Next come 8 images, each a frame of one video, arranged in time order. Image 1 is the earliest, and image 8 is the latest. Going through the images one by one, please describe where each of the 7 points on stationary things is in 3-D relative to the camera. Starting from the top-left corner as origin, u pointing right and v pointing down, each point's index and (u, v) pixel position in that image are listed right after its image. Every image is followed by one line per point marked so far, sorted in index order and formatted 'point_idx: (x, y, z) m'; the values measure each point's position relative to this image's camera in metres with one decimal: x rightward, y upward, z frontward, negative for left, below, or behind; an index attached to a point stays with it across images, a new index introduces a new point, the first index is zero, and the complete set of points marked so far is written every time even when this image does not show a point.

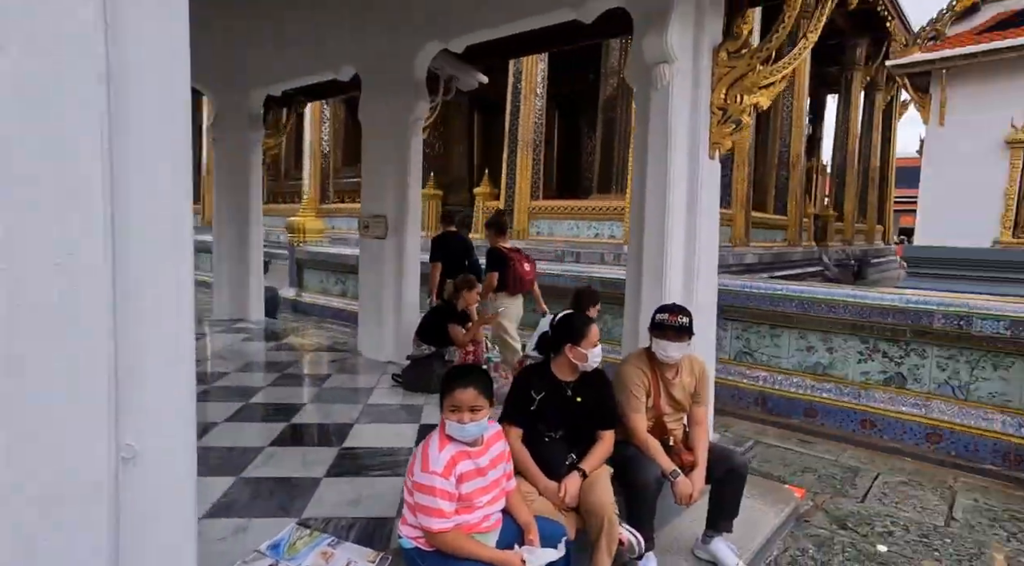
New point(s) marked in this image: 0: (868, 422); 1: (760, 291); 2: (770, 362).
0: (+1.8, -0.7, +3.2) m
1: (+1.4, 0.0, +3.6) m
2: (+1.5, -0.5, +3.6) m
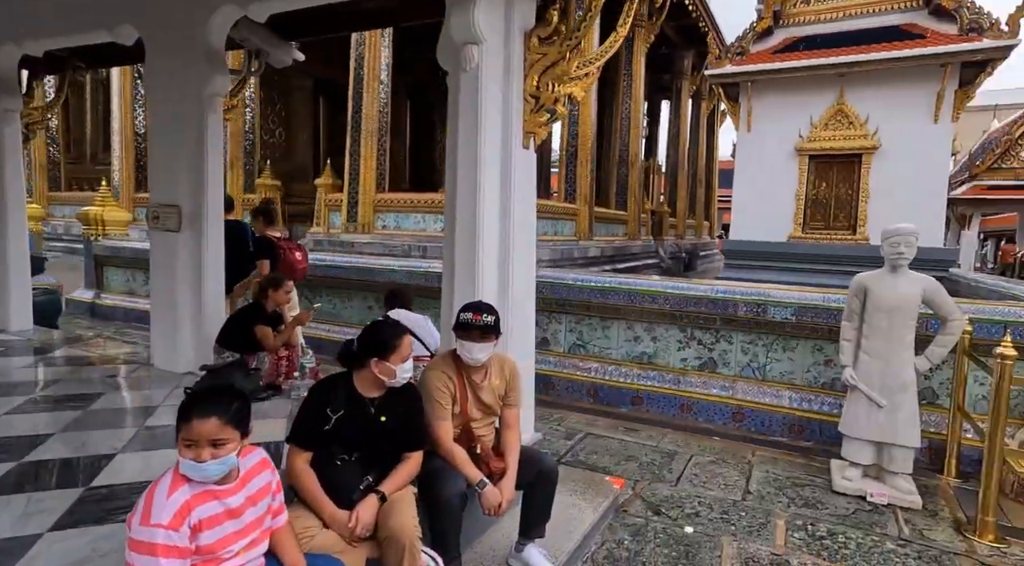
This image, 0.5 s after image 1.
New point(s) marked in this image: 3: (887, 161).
0: (+0.9, -0.7, +3.4) m
1: (+0.4, 0.0, +3.6) m
2: (+0.5, -0.4, +3.7) m
3: (+3.9, +1.3, +6.4) m
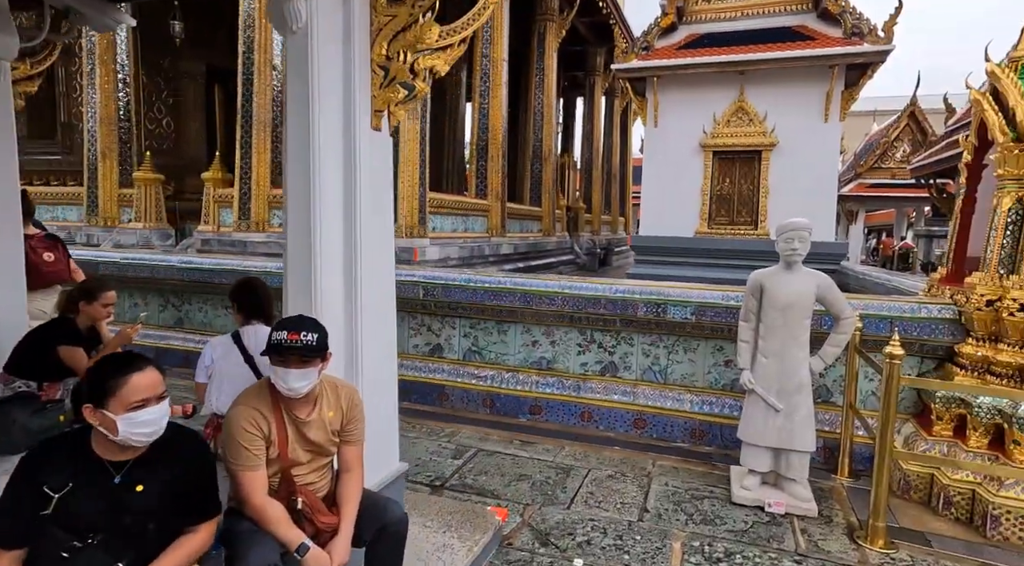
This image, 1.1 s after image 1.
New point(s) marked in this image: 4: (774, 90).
0: (+0.4, -0.7, +3.2) m
1: (-0.2, 0.0, +3.4) m
2: (-0.1, -0.4, +3.4) m
3: (+2.9, +1.3, +6.5) m
4: (+2.8, +2.0, +6.5) m
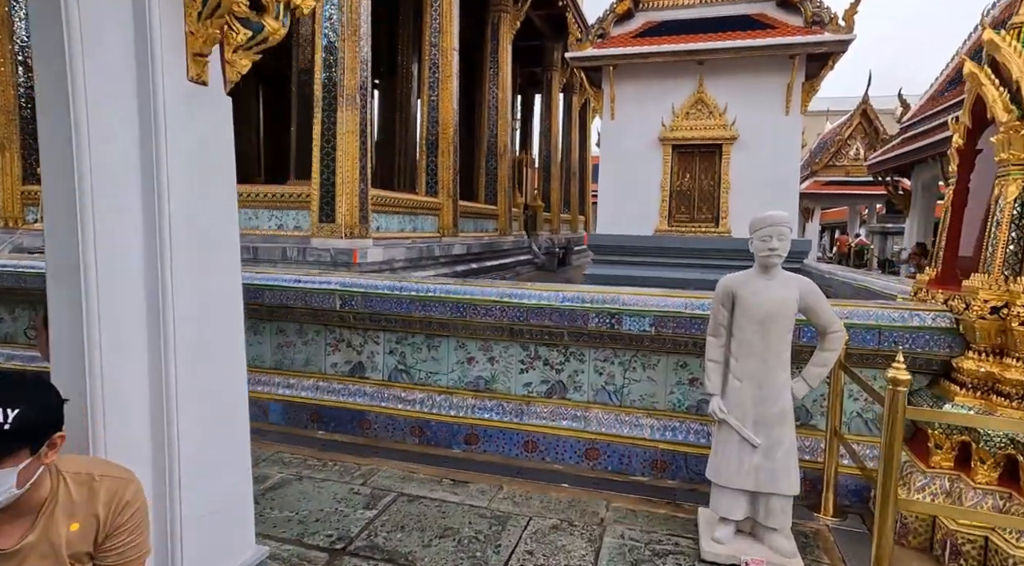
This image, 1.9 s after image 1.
0: (+0.1, -0.7, +2.7) m
1: (-0.5, 0.0, +2.9) m
2: (-0.4, -0.5, +2.9) m
3: (+2.3, +1.3, +6.2) m
4: (+2.2, +2.0, +6.2) m
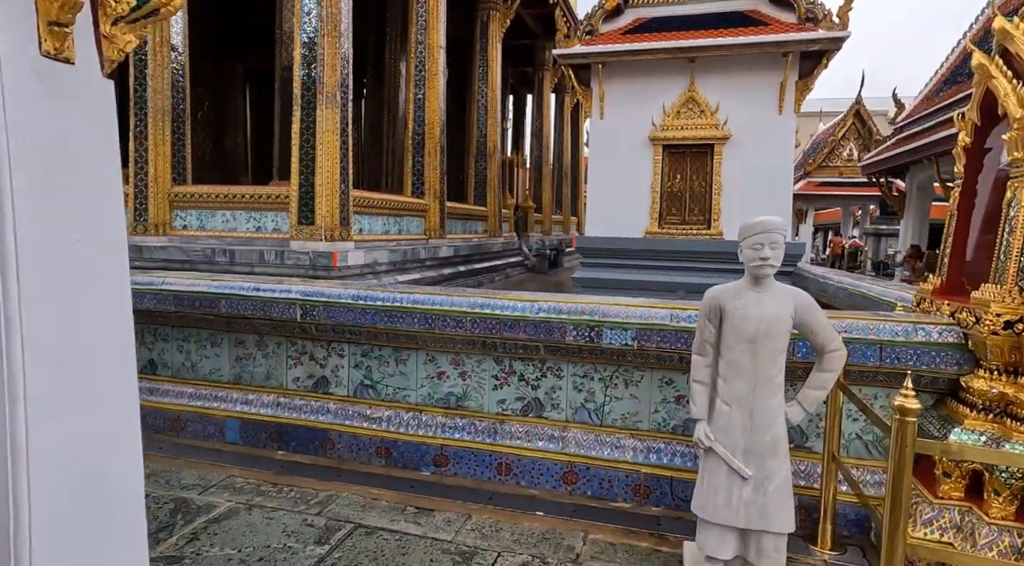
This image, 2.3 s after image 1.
0: (0.0, -0.7, +2.5) m
1: (-0.6, -0.1, +2.7) m
2: (-0.5, -0.5, +2.7) m
3: (+2.2, +1.3, +6.0) m
4: (+2.1, +2.0, +6.0) m
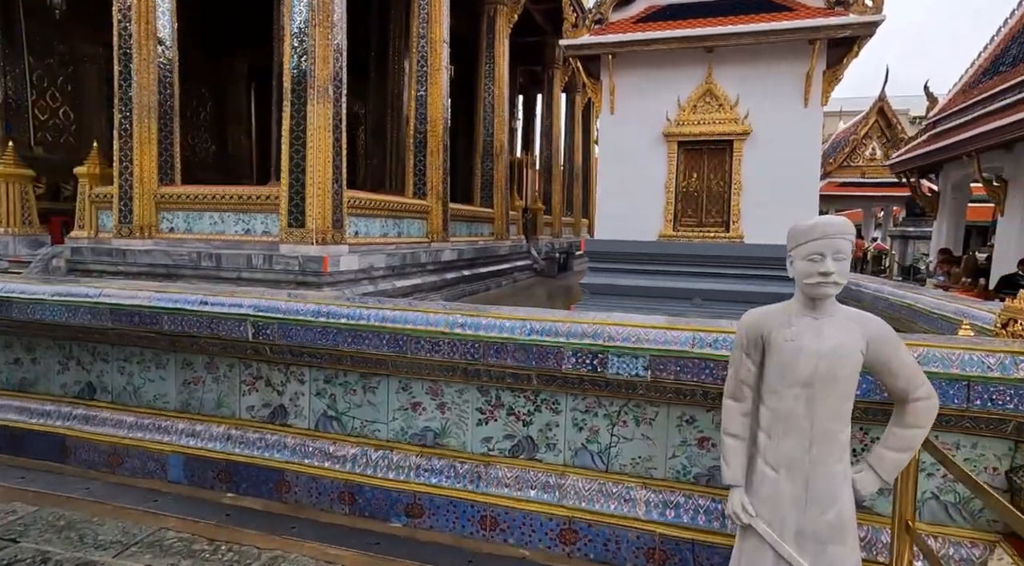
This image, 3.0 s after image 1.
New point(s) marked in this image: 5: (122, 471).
0: (-0.1, -0.8, +2.1) m
1: (-0.6, -0.1, +2.2) m
2: (-0.6, -0.6, +2.3) m
3: (+2.2, +1.2, +5.6) m
4: (+2.1, +1.9, +5.5) m
5: (-1.6, -0.8, +2.6) m
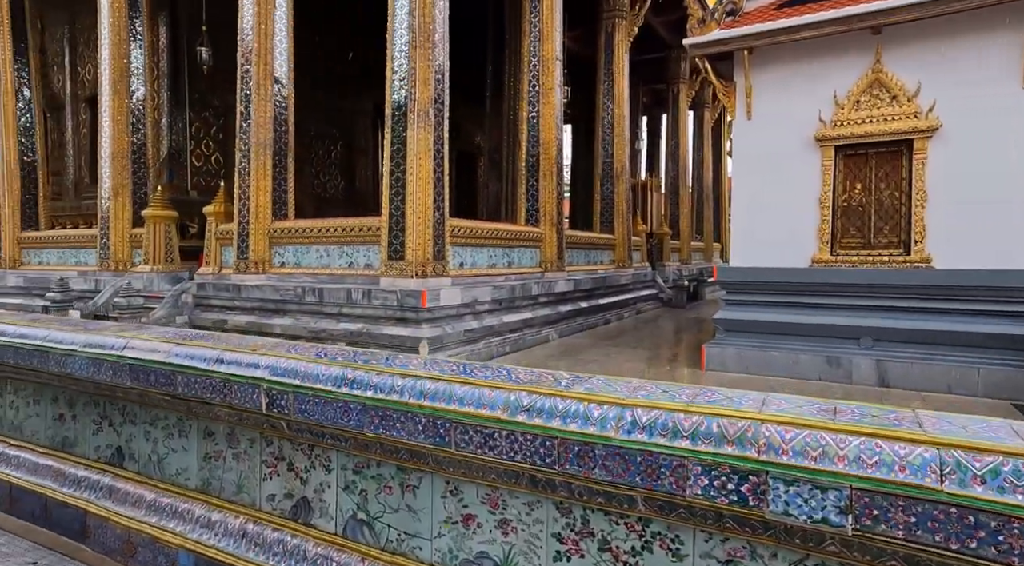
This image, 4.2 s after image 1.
0: (+0.1, -0.9, +1.3) m
1: (-0.4, -0.3, +1.6) m
2: (-0.3, -0.7, +1.6) m
3: (+3.1, +1.0, +4.3) m
4: (+2.9, +1.7, +4.4) m
5: (-1.3, -1.0, +2.1) m
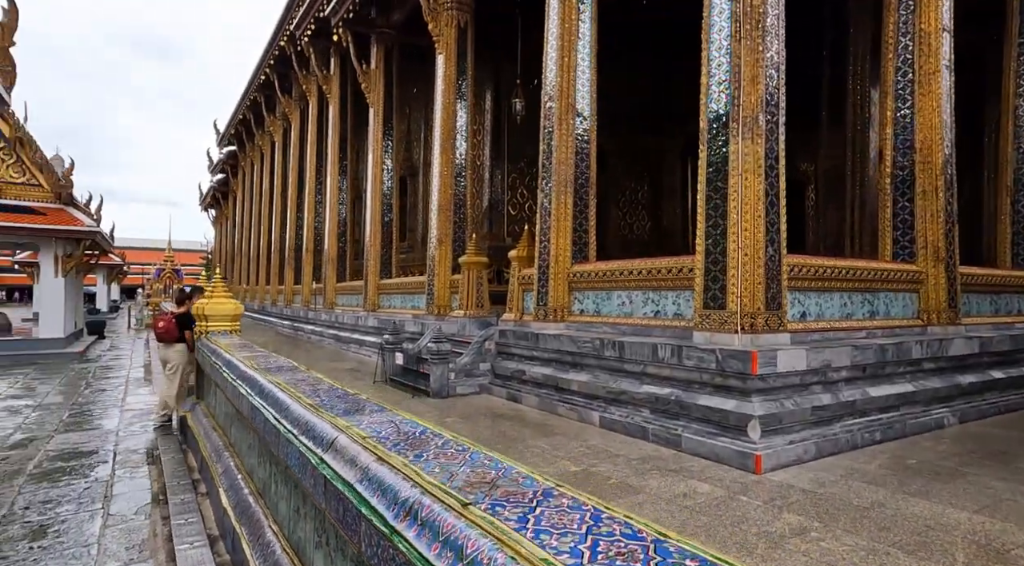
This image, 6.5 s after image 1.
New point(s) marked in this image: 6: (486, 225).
0: (+0.4, -1.0, -0.1) m
1: (+0.1, -0.4, +0.5) m
2: (+0.2, -0.8, +0.4) m
3: (+4.5, +0.7, +1.4) m
4: (+4.4, +1.4, +1.5) m
5: (-0.4, -1.1, +1.3) m
6: (-0.5, +1.0, +10.9) m
